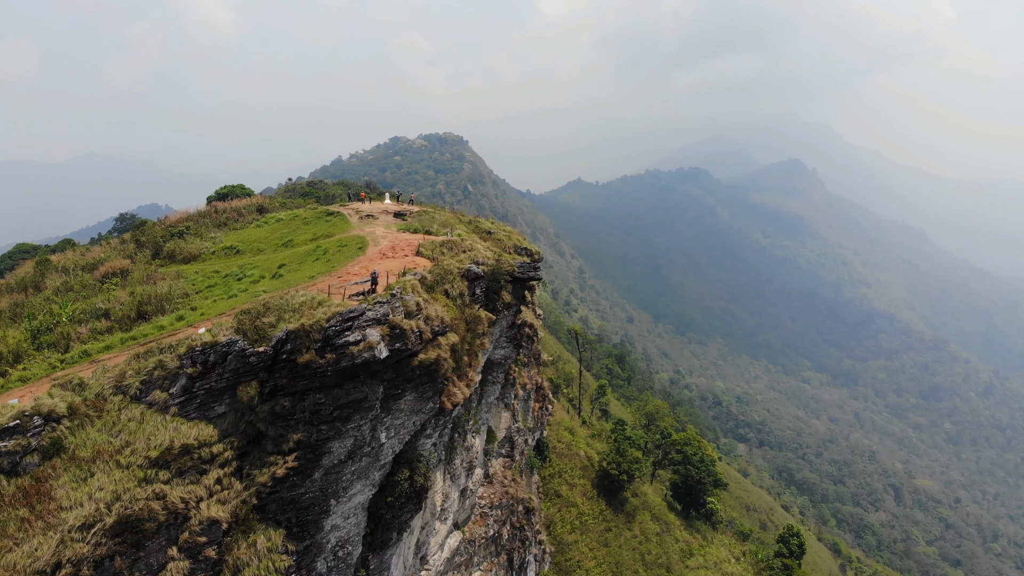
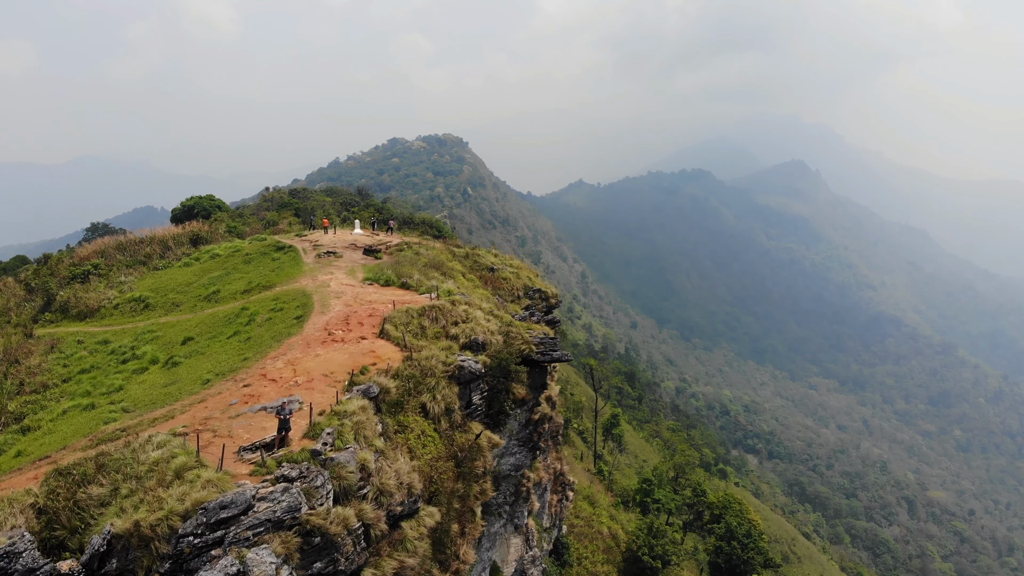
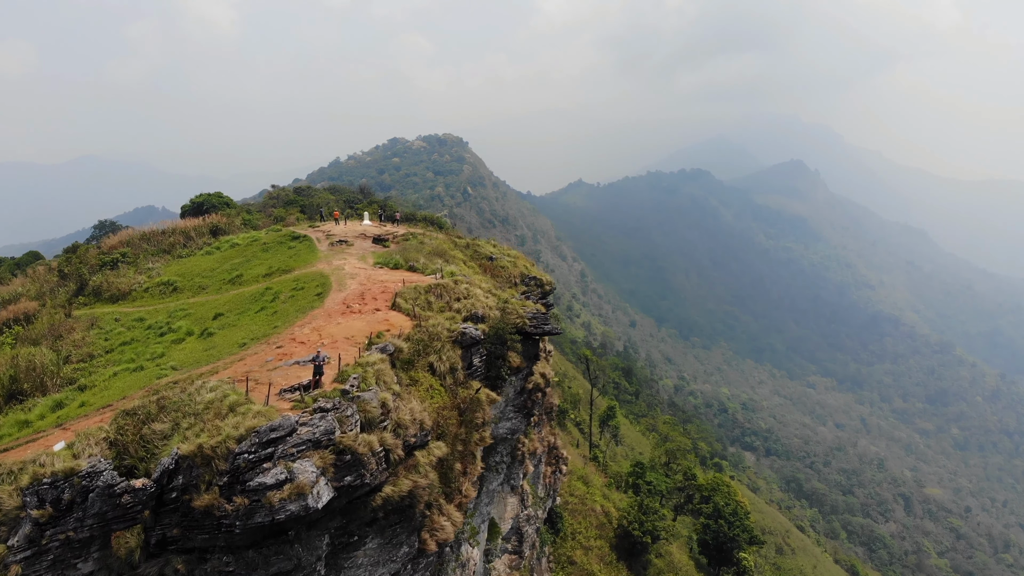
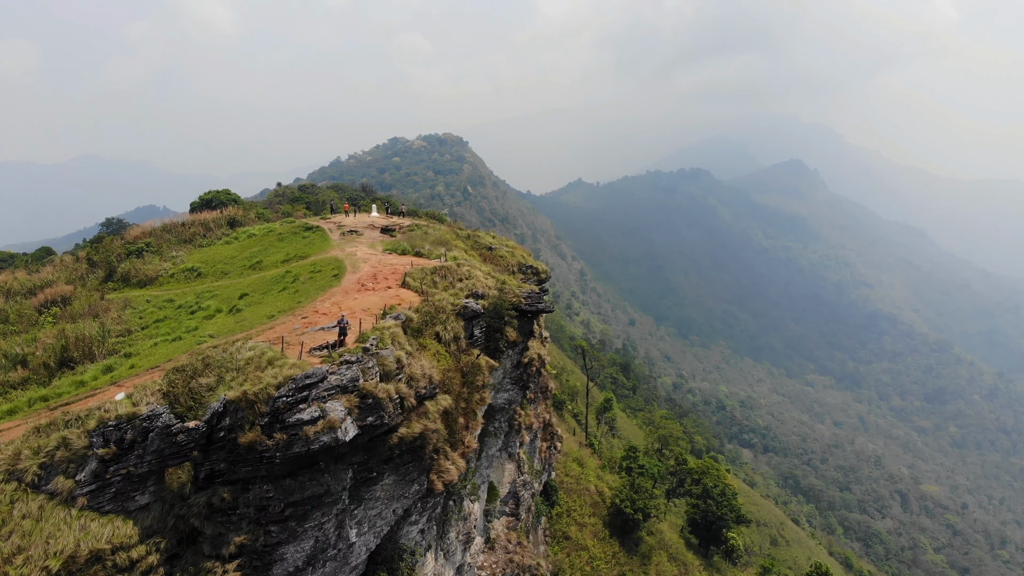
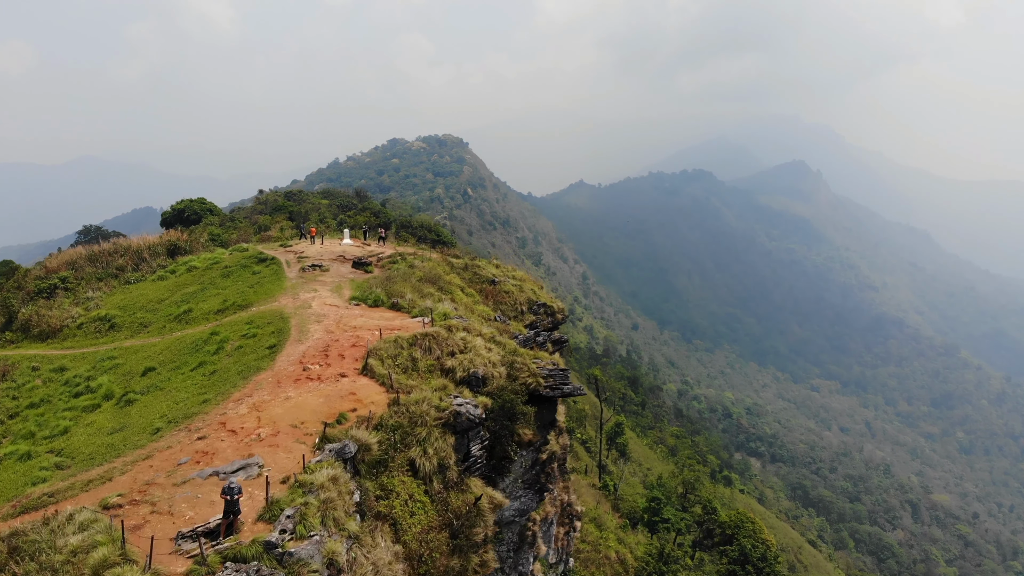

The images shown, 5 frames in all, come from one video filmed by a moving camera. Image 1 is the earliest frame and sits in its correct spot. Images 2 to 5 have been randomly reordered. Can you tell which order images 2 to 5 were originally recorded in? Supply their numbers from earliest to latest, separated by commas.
4, 3, 2, 5
